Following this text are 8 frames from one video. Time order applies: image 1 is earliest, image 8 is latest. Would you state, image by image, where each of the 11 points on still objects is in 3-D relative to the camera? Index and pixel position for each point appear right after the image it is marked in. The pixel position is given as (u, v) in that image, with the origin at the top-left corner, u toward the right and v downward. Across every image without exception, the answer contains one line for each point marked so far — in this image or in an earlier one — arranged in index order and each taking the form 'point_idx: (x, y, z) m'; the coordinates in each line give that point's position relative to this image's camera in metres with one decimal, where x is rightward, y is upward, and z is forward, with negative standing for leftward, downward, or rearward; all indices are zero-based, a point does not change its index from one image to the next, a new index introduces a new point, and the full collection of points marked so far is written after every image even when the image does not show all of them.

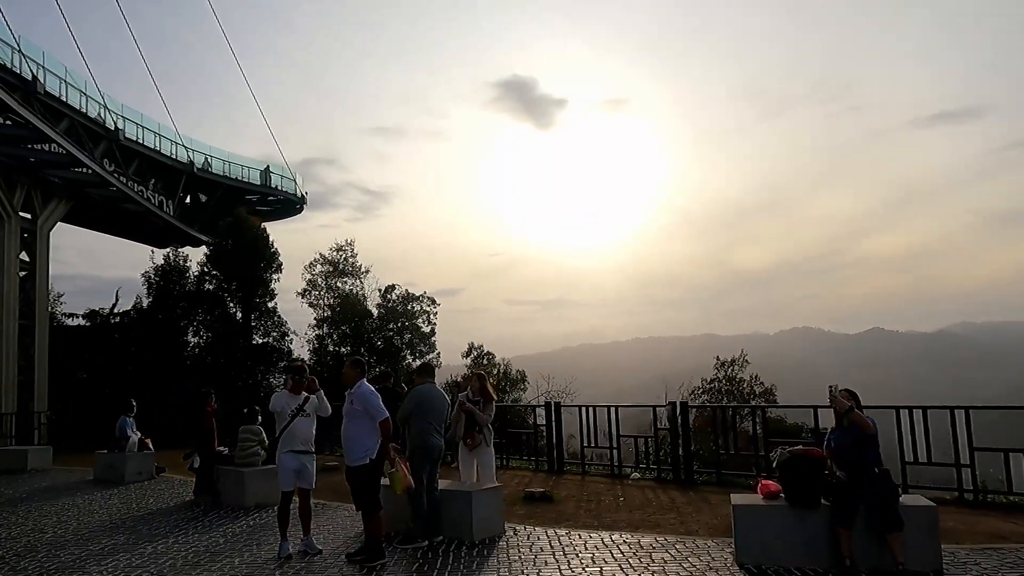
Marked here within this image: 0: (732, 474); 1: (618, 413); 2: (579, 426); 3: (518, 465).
0: (+3.5, -3.0, +12.1) m
1: (+1.9, -2.3, +13.8) m
2: (+1.3, -2.6, +14.3) m
3: (+0.1, -3.6, +15.3) m
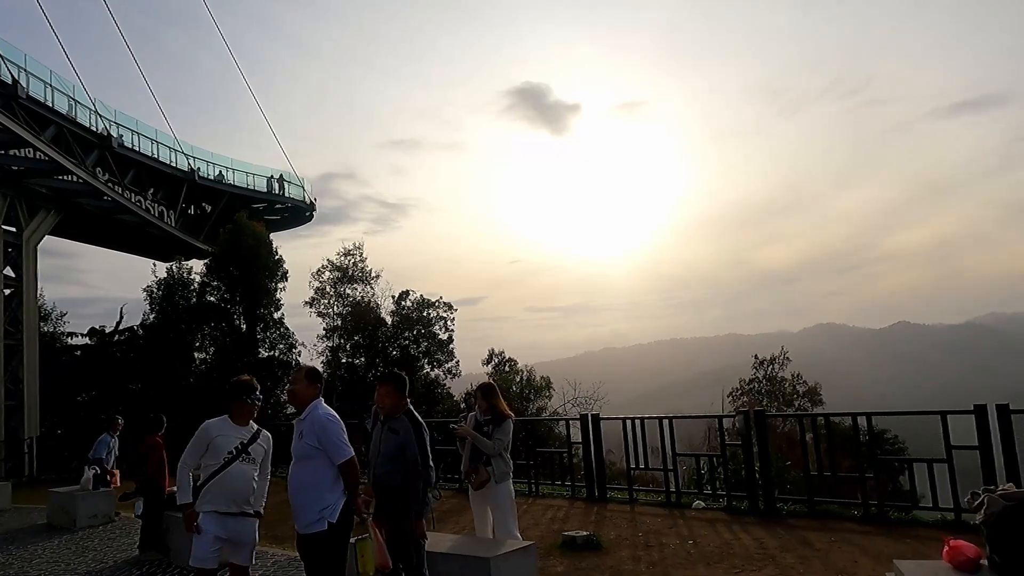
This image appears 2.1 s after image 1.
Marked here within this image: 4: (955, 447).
0: (+3.9, -2.7, +9.4) m
1: (+2.4, -2.0, +11.2) m
2: (+1.7, -2.4, +11.7) m
3: (+0.6, -3.4, +12.7) m
4: (+4.9, -1.8, +8.4) m
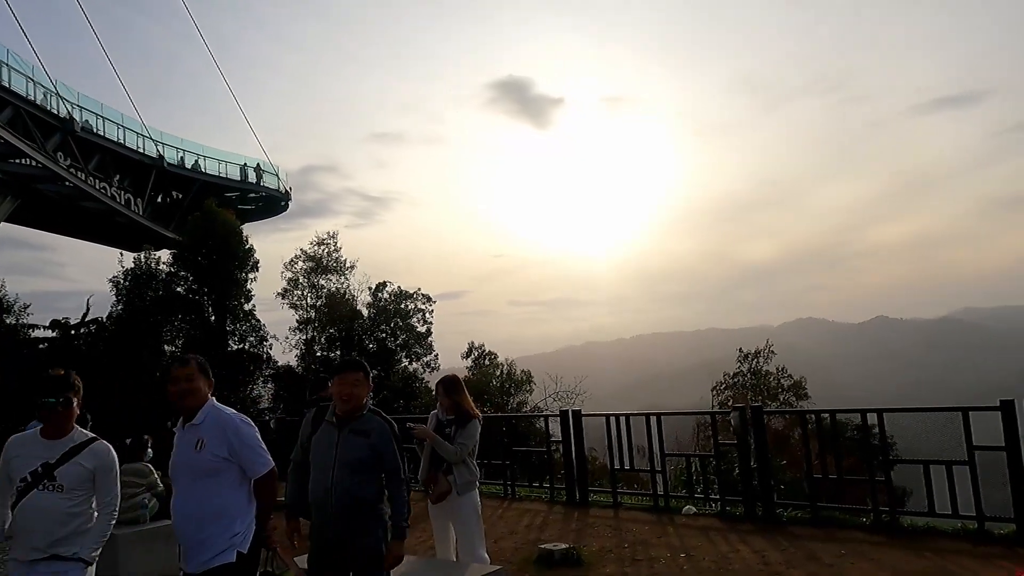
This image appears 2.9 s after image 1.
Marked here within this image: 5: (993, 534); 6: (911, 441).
0: (+3.6, -2.5, +8.5) m
1: (+2.0, -1.8, +10.2) m
2: (+1.4, -2.2, +10.8) m
3: (+0.2, -3.2, +11.8) m
4: (+4.6, -1.6, +7.6) m
5: (+4.7, -2.4, +7.5) m
6: (+4.2, -1.6, +8.0) m
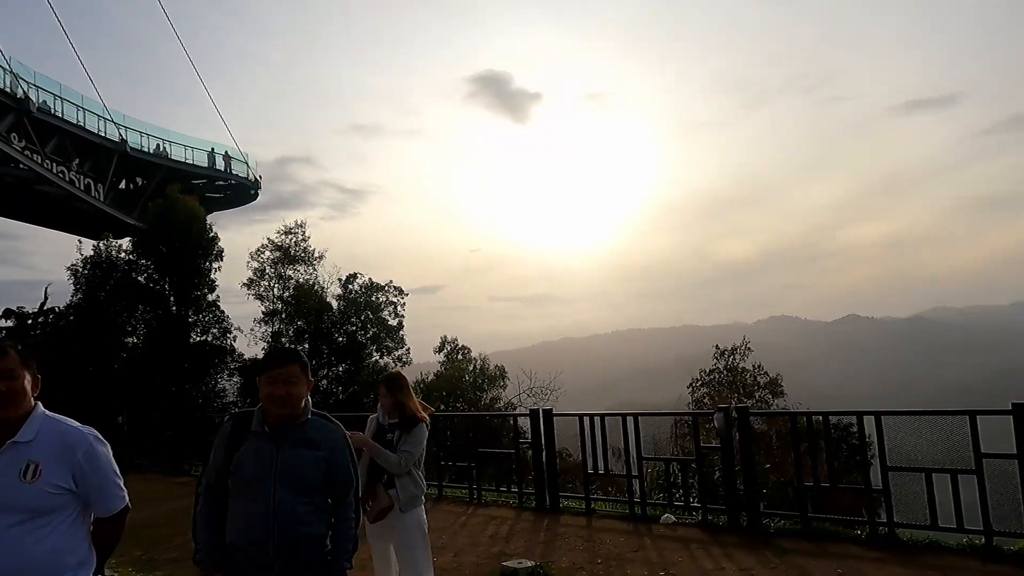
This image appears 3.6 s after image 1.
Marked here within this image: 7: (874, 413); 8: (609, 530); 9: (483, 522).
0: (+3.2, -2.4, +7.8) m
1: (+1.6, -1.7, +9.5) m
2: (+0.9, -2.0, +10.0) m
3: (-0.3, -3.1, +11.0) m
4: (+4.3, -1.5, +6.9) m
5: (+4.4, -2.3, +6.8) m
6: (+3.8, -1.5, +7.3) m
7: (+3.6, -1.2, +7.5) m
8: (+1.1, -2.7, +8.5) m
9: (-0.4, -3.0, +9.6) m
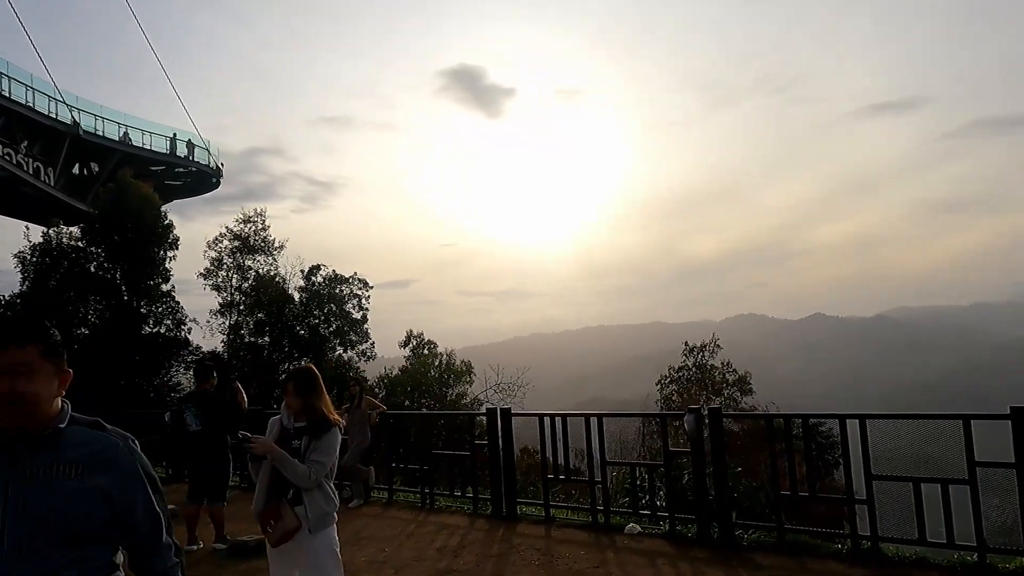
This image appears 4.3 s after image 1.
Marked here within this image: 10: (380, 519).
0: (+2.7, -2.3, +7.2) m
1: (+1.0, -1.6, +8.8) m
2: (+0.4, -1.9, +9.2) m
3: (-0.9, -2.9, +10.2) m
4: (+3.8, -1.4, +6.3) m
5: (+3.9, -2.3, +6.2) m
6: (+3.4, -1.5, +6.7) m
7: (+3.1, -1.2, +6.9) m
8: (+0.6, -2.6, +7.7) m
9: (-0.9, -2.8, +8.8) m
10: (-1.7, -2.9, +9.7) m
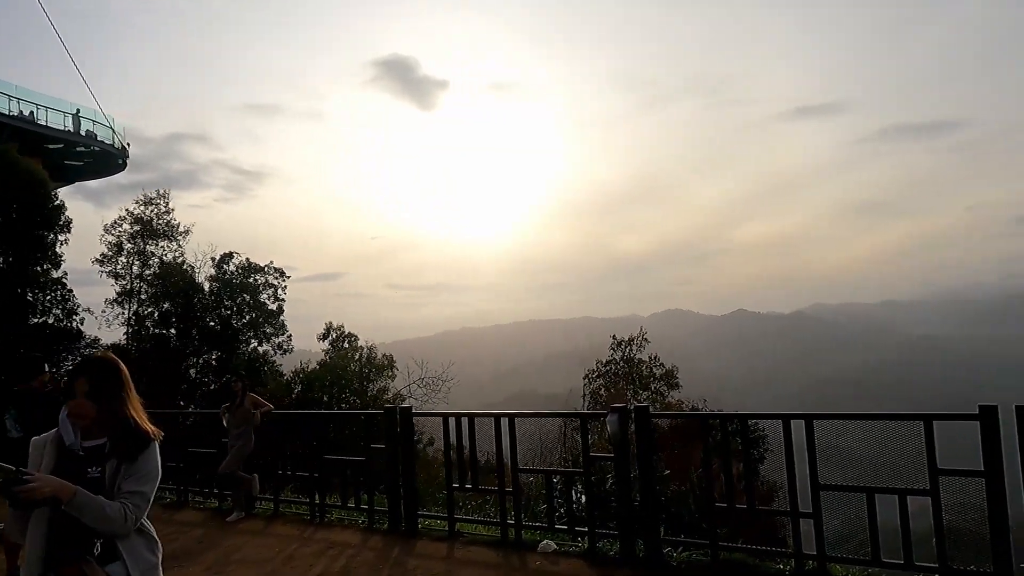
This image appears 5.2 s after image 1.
0: (+1.9, -2.1, +6.2) m
1: (0.0, -1.4, +7.7) m
2: (-0.7, -1.7, +8.1) m
3: (-2.0, -2.7, +8.9) m
4: (+3.0, -1.3, +5.4) m
5: (+3.1, -2.1, +5.4) m
6: (+2.6, -1.3, +5.8) m
7: (+2.3, -1.0, +6.0) m
8: (-0.3, -2.4, +6.6) m
9: (-1.9, -2.6, +7.5) m
10: (-2.8, -2.7, +8.4) m
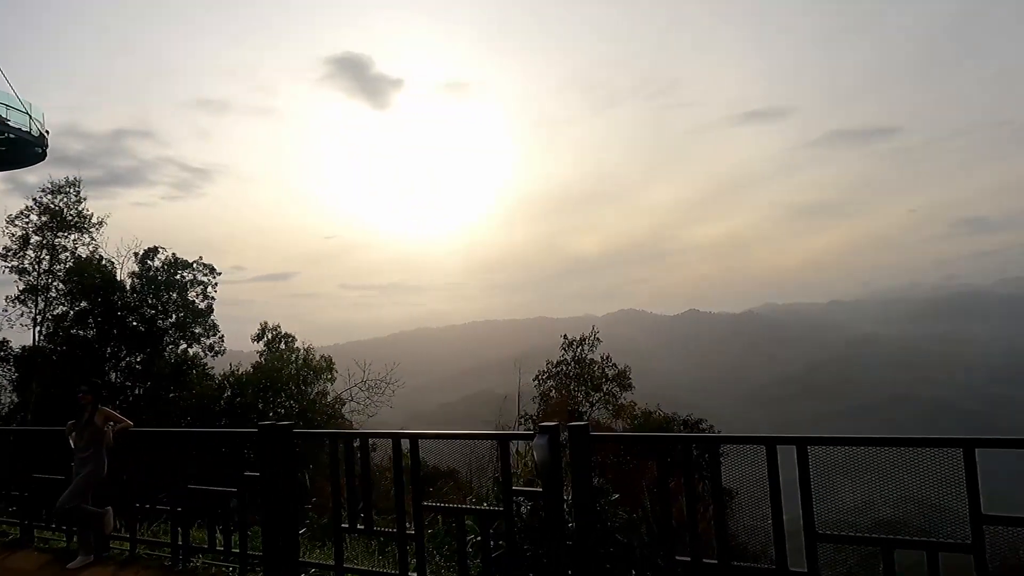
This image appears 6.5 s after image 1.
0: (+1.2, -2.0, +4.7) m
1: (-0.7, -1.3, +6.0) m
2: (-1.5, -1.6, +6.4) m
3: (-2.8, -2.6, +7.1) m
4: (+2.4, -1.2, +4.0) m
5: (+2.5, -2.0, +3.9) m
6: (+1.9, -1.2, +4.3) m
7: (+1.6, -0.9, +4.4) m
8: (-1.0, -2.3, +4.9) m
9: (-2.7, -2.5, +5.8) m
10: (-3.6, -2.6, +6.5) m
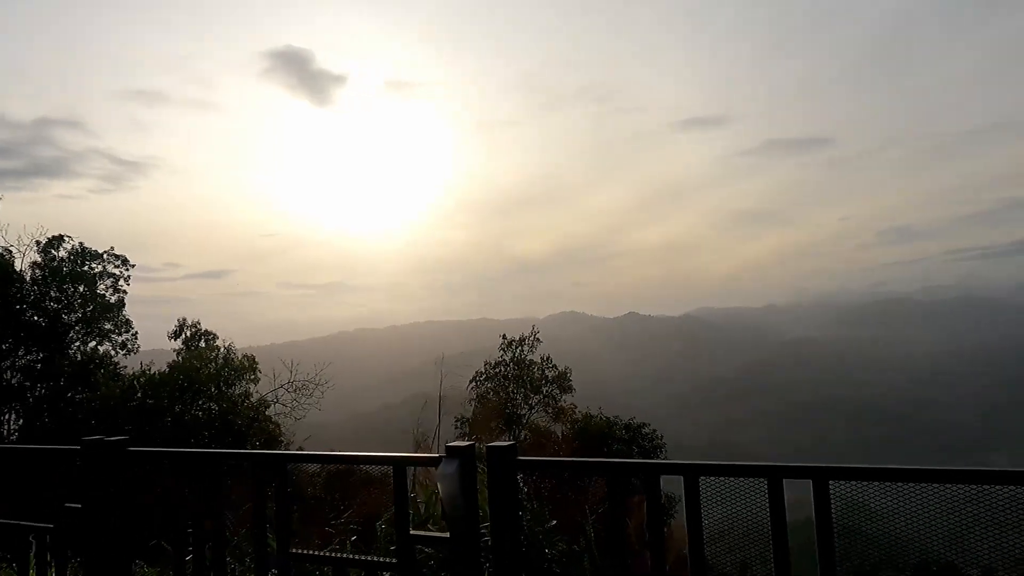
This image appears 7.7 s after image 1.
0: (+0.7, -1.9, +3.3) m
1: (-1.3, -1.1, +4.5) m
2: (-2.1, -1.4, +4.8) m
3: (-3.5, -2.4, +5.5) m
4: (+2.0, -1.0, +2.7) m
5: (+2.1, -1.9, +2.6) m
6: (+1.5, -1.0, +3.0) m
7: (+1.2, -0.7, +3.1) m
8: (-1.5, -2.1, +3.4) m
9: (-3.2, -2.3, +4.1) m
10: (-4.2, -2.4, +4.8) m
